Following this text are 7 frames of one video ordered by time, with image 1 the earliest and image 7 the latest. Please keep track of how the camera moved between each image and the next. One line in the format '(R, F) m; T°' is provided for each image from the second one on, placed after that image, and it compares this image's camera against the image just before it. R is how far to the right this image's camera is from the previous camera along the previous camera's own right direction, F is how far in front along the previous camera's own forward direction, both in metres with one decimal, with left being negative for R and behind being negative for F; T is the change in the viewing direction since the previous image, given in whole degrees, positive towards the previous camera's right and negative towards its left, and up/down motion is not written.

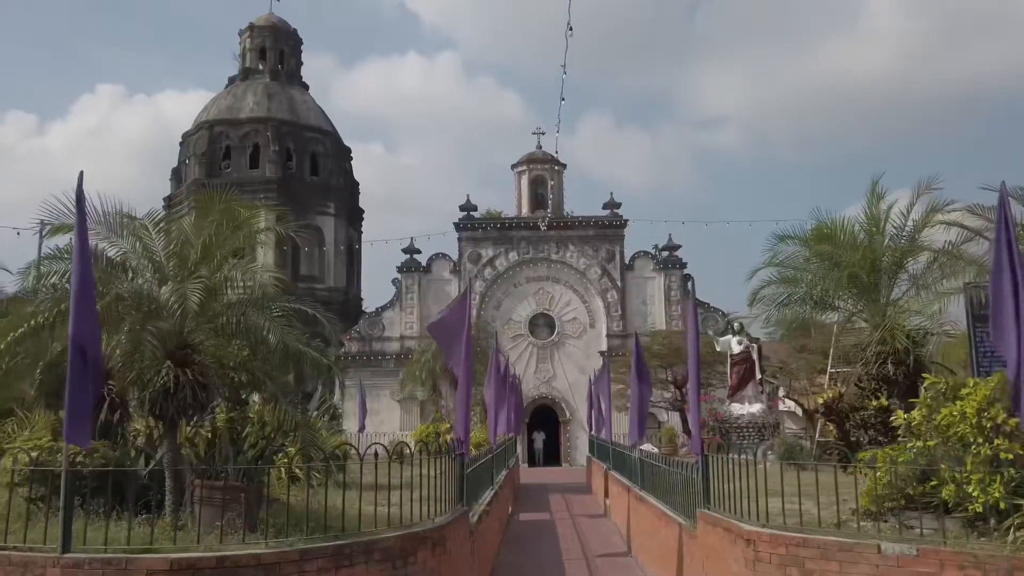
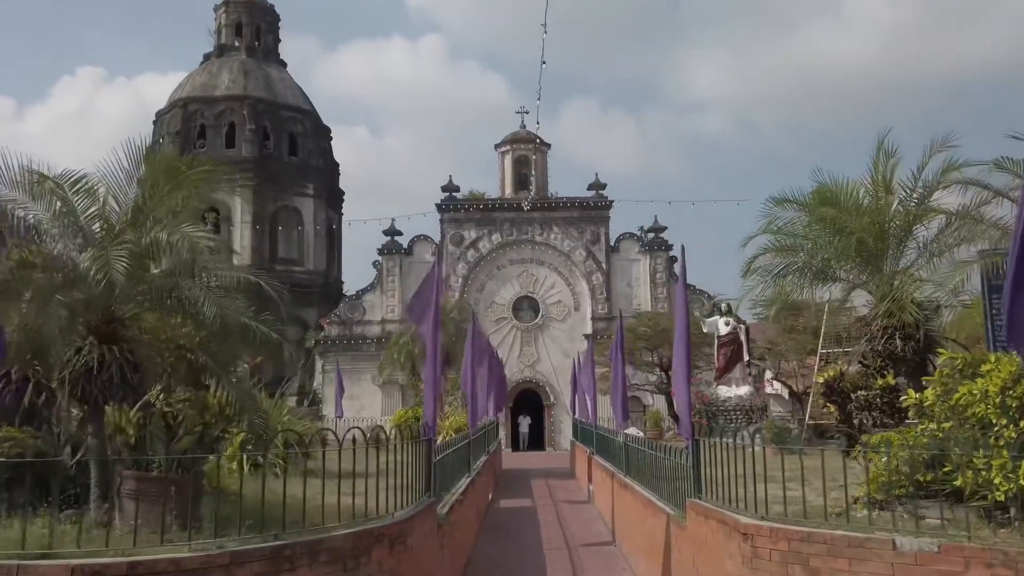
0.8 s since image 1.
(+0.1, +0.7) m; +1°
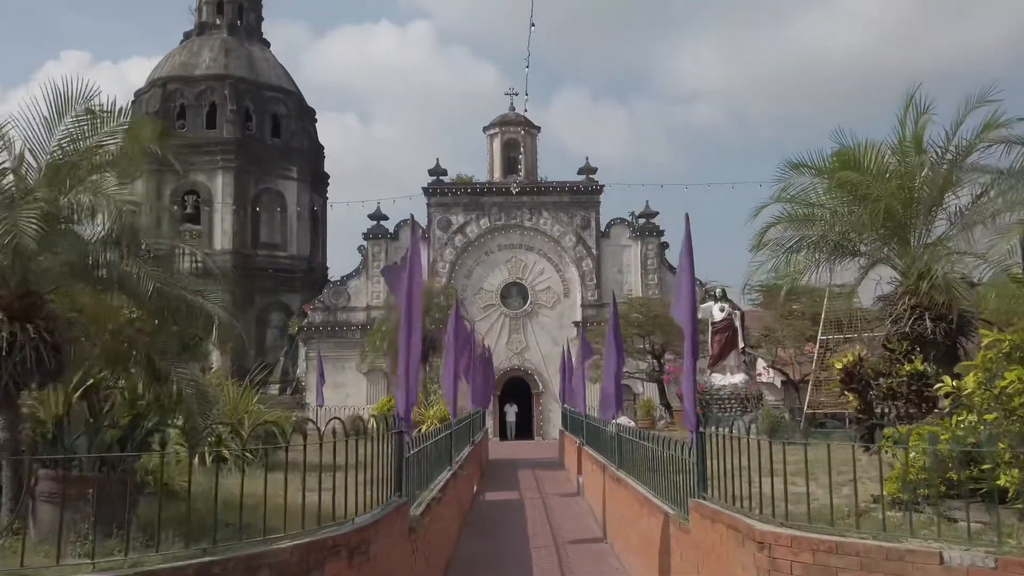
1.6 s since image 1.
(0.0, +0.7) m; +1°
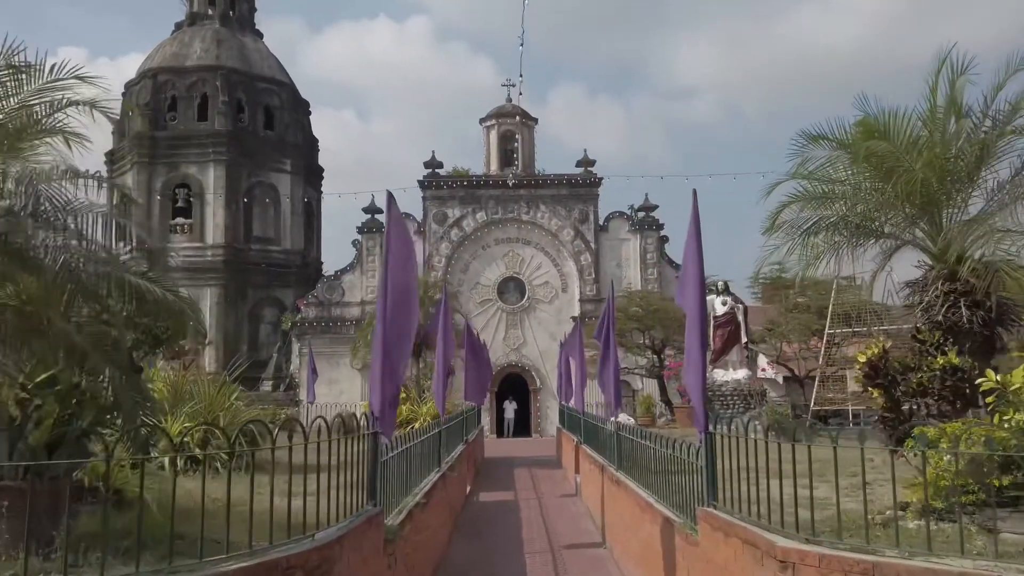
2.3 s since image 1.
(+0.1, +0.6) m; 0°
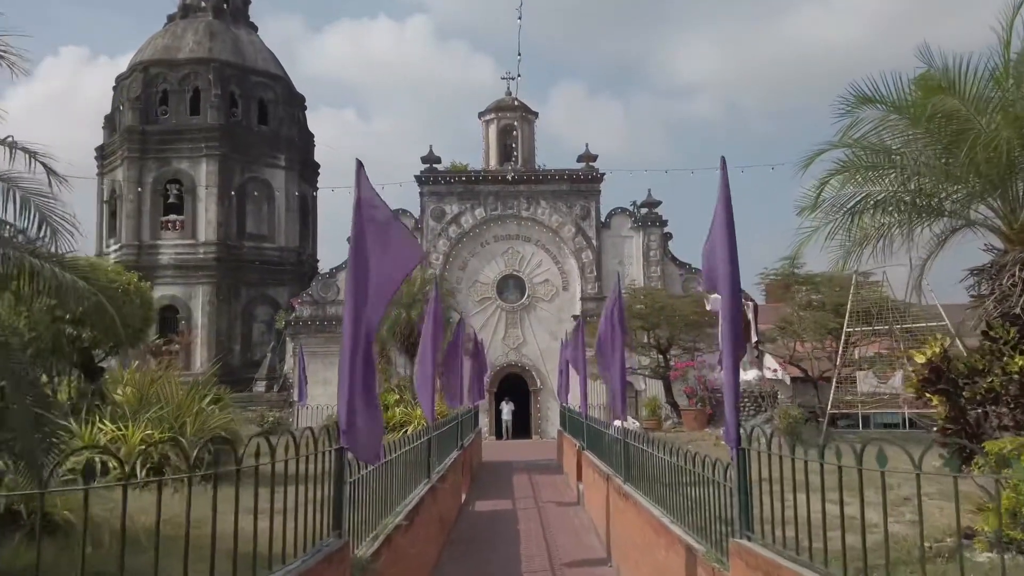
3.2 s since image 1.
(0.0, +0.8) m; 0°
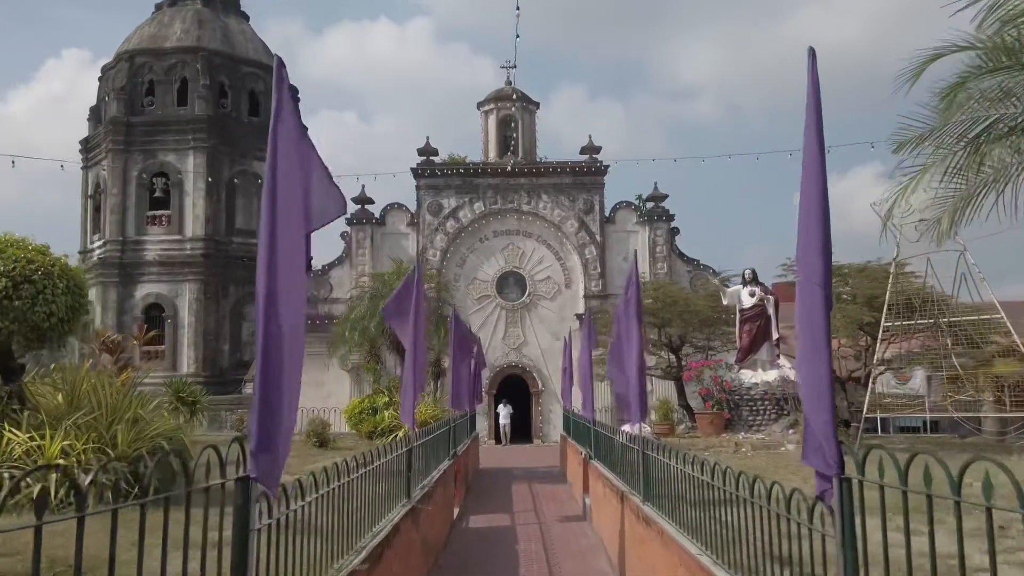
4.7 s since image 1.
(0.0, +1.4) m; 0°
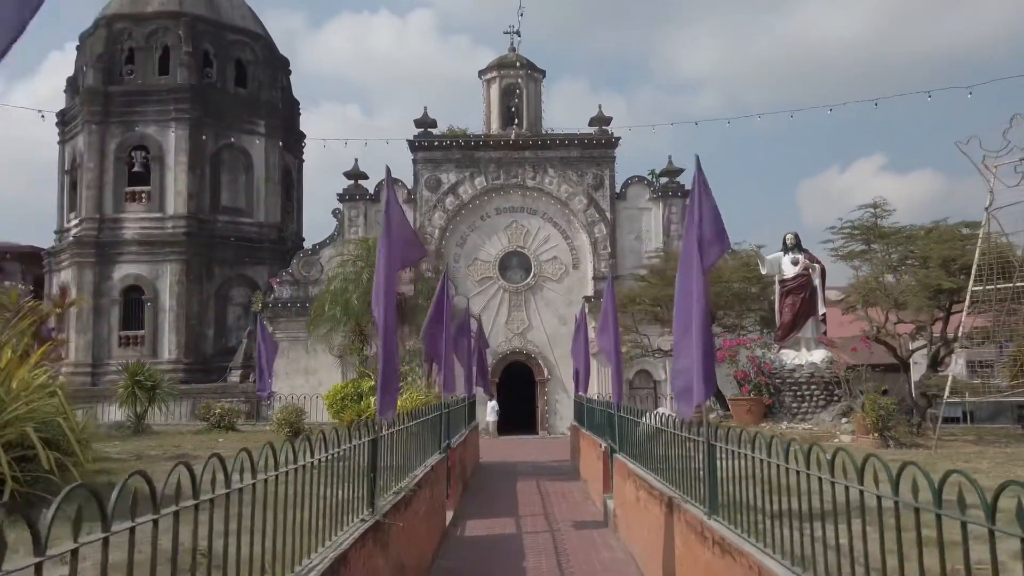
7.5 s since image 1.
(0.0, +2.1) m; 0°
